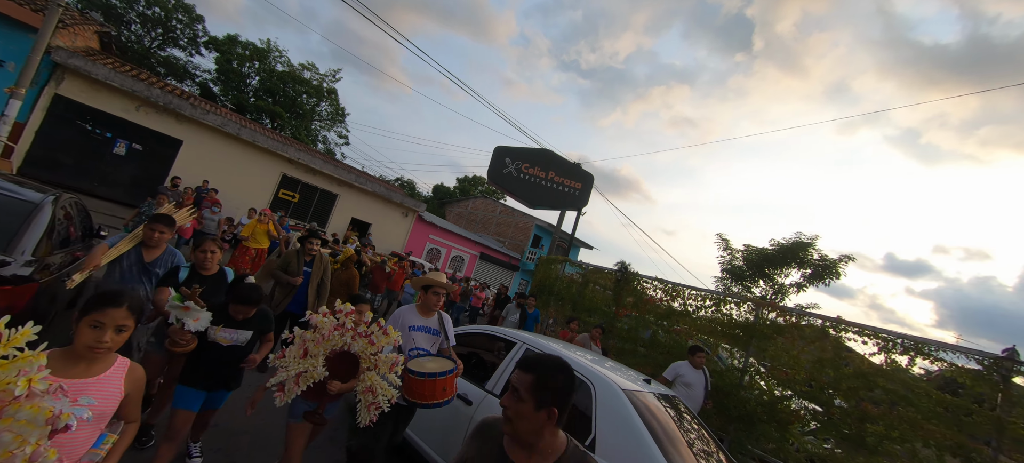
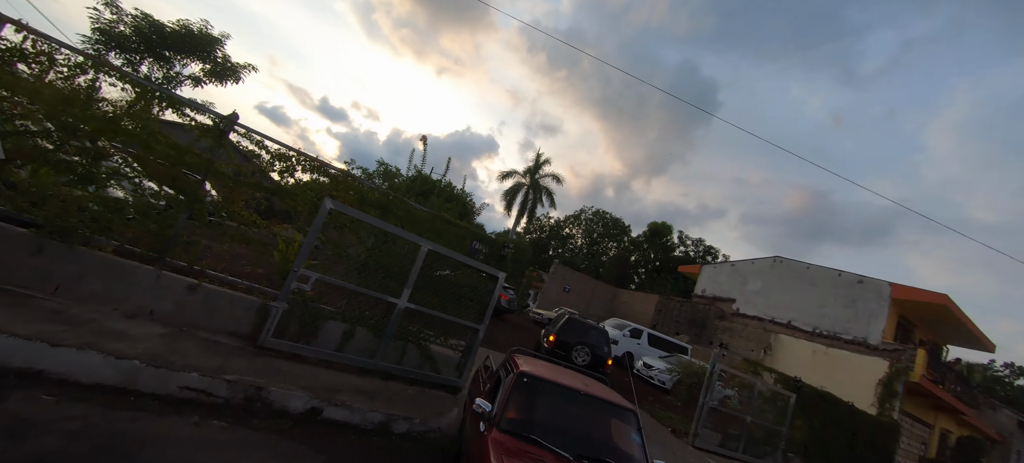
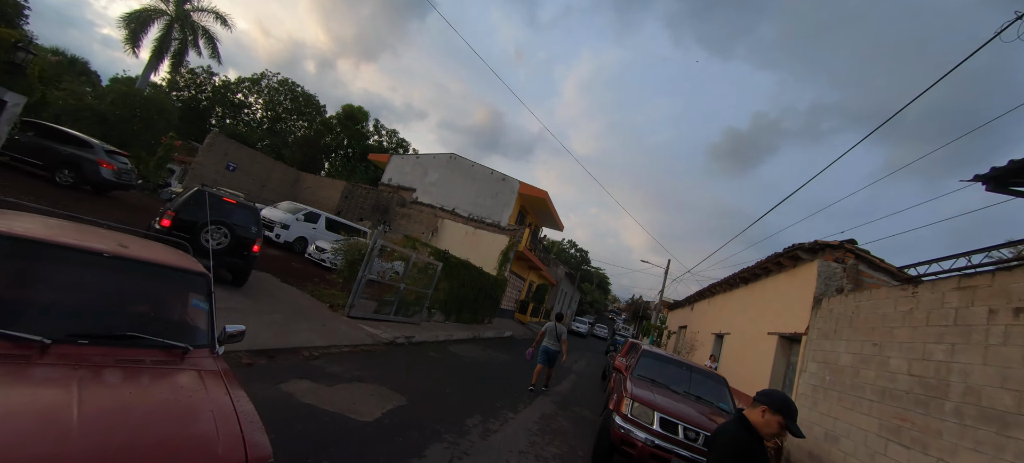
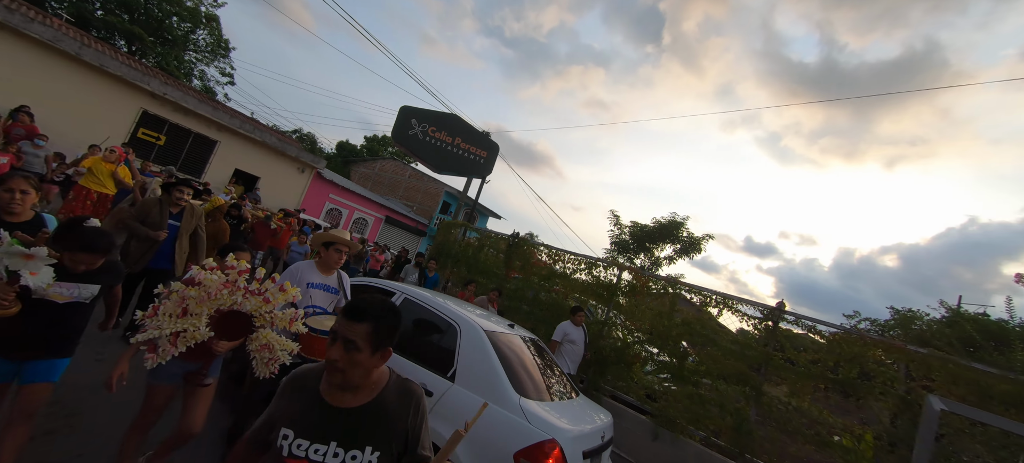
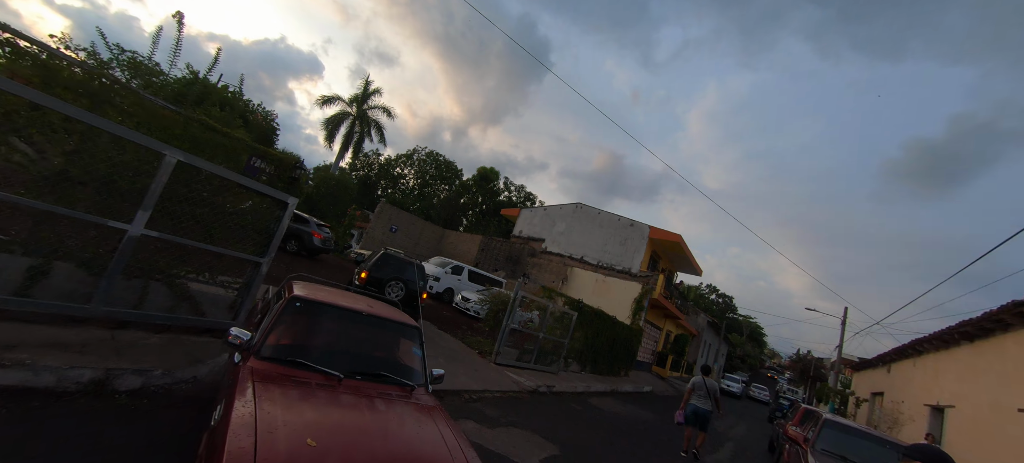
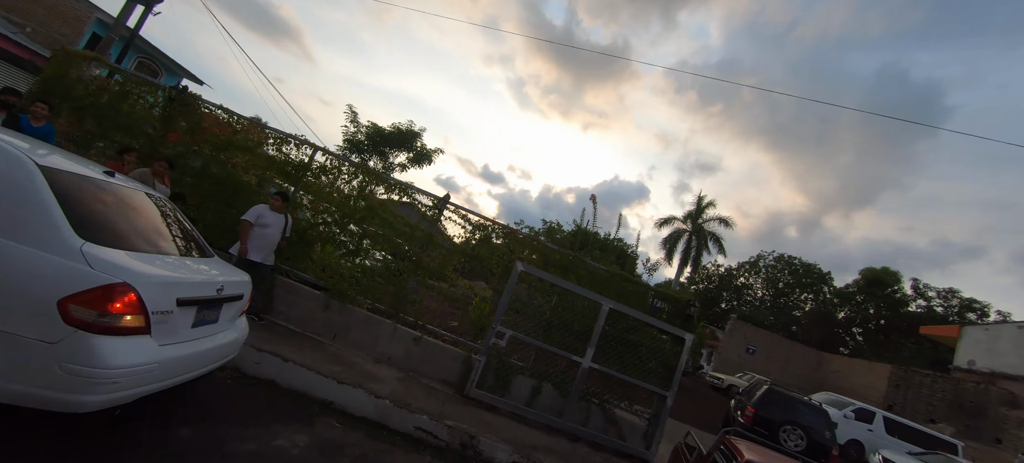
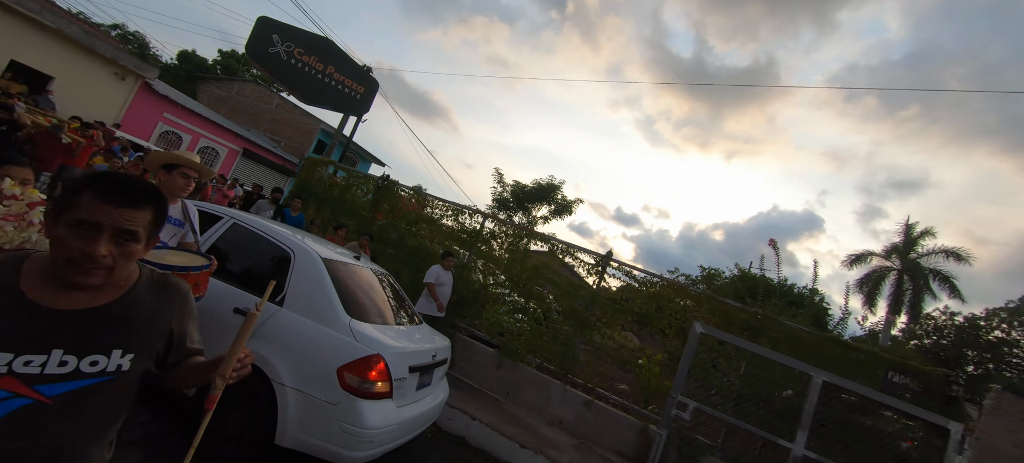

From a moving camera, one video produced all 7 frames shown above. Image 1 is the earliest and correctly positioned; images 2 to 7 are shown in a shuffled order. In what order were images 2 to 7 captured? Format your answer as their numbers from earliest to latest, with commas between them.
4, 7, 6, 2, 5, 3
